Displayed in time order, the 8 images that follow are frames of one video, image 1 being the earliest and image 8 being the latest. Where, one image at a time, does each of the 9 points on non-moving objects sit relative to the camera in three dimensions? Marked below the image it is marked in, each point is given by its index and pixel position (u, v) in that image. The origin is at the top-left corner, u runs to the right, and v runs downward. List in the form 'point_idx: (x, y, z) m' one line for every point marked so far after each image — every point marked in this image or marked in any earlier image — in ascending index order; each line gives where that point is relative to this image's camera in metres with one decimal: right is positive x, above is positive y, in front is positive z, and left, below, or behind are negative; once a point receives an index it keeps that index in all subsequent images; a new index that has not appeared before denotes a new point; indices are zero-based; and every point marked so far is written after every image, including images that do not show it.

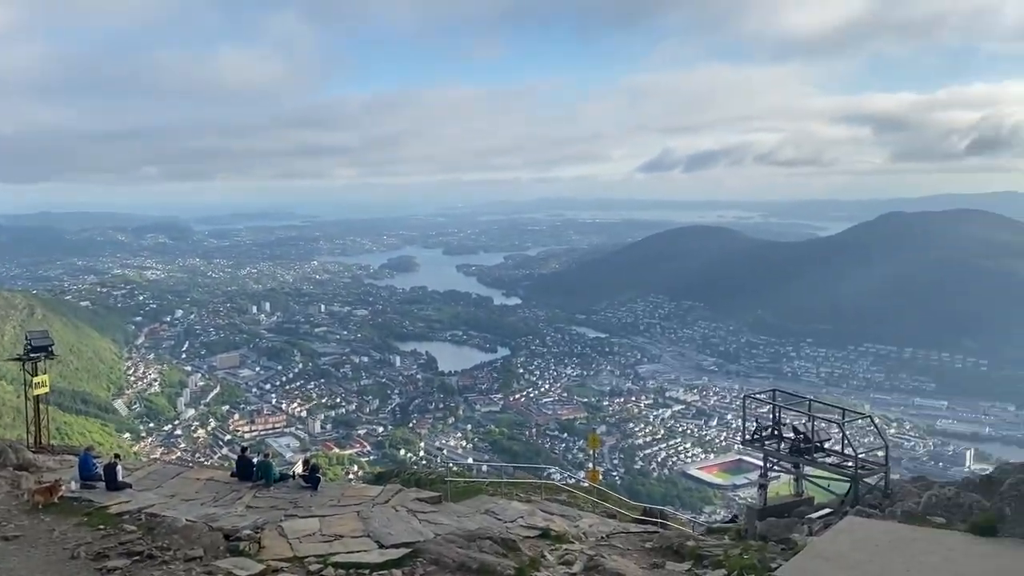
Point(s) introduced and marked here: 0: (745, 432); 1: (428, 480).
0: (+3.7, -2.3, +12.9) m
1: (-1.2, -2.8, +11.8) m
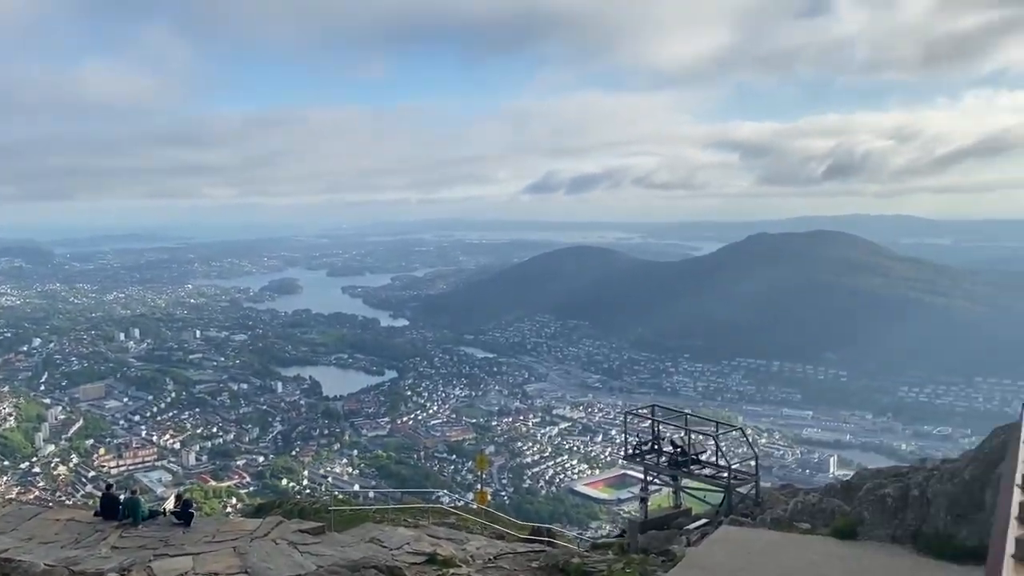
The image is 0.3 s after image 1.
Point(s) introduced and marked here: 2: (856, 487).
0: (+1.9, -2.6, +13.3) m
1: (-2.9, -3.2, +11.5) m
2: (+4.0, -2.3, +9.3) m
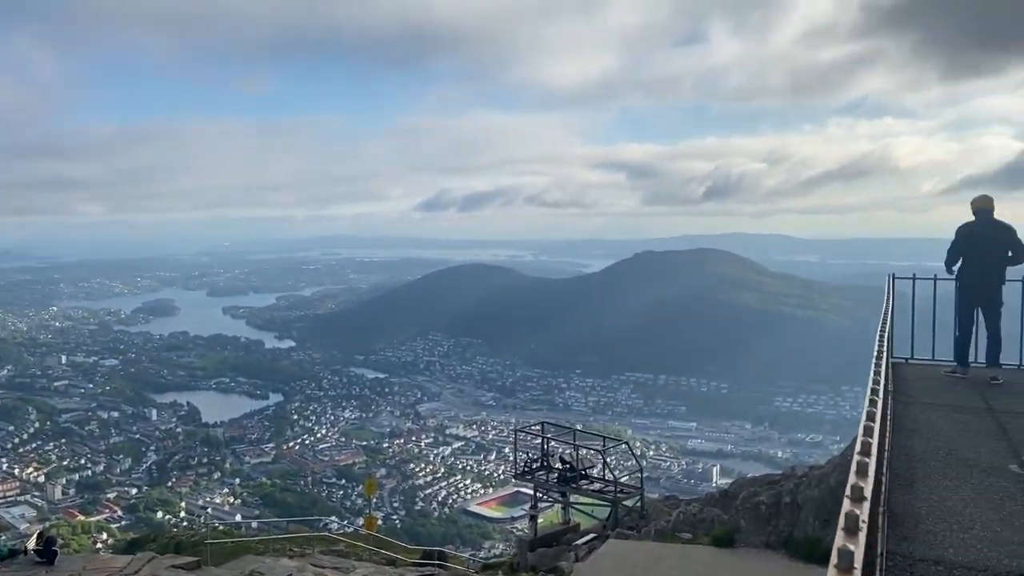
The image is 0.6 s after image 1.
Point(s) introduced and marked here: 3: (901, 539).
0: (+0.1, -2.9, +13.3) m
1: (-4.4, -3.5, +10.9) m
2: (+2.7, -2.5, +9.7) m
3: (+1.3, -0.9, +2.8) m
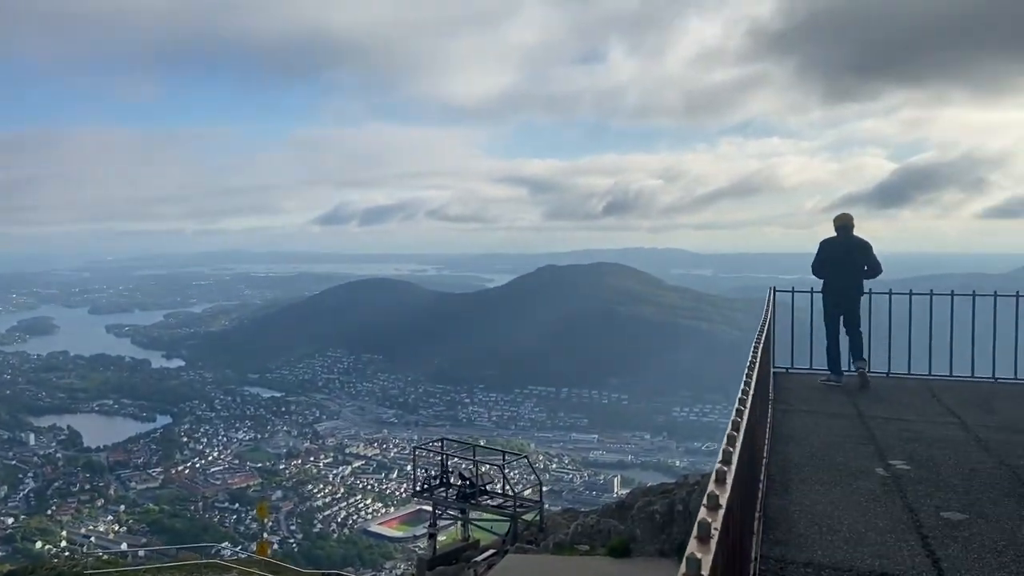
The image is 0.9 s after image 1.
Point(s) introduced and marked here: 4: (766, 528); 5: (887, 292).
0: (-1.6, -3.2, +13.2) m
1: (-5.7, -3.7, +10.2) m
2: (+1.4, -2.7, +9.9) m
3: (+0.9, -0.9, +2.9) m
4: (+1.0, -0.9, +3.0) m
5: (+4.0, 0.0, +8.7) m
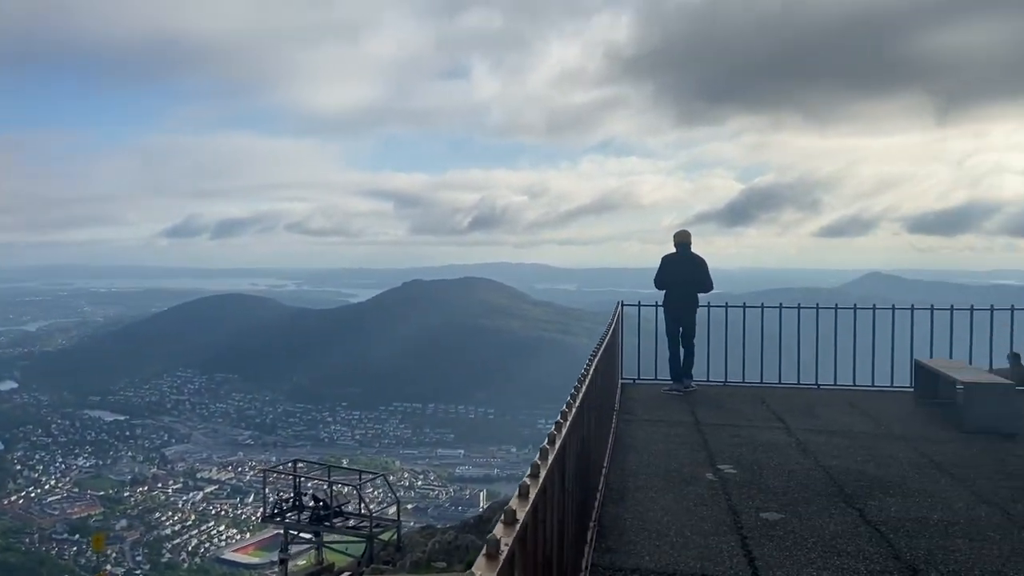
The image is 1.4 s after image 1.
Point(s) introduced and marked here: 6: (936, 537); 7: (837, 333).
0: (-3.8, -3.4, +12.6) m
1: (-7.4, -3.9, +9.0) m
2: (-0.3, -2.9, +9.9) m
3: (+0.3, -1.0, +2.9) m
4: (+0.3, -1.0, +3.1) m
5: (+2.4, -0.2, +9.2) m
6: (+1.6, -1.0, +3.1) m
7: (+5.0, -0.7, +12.4) m
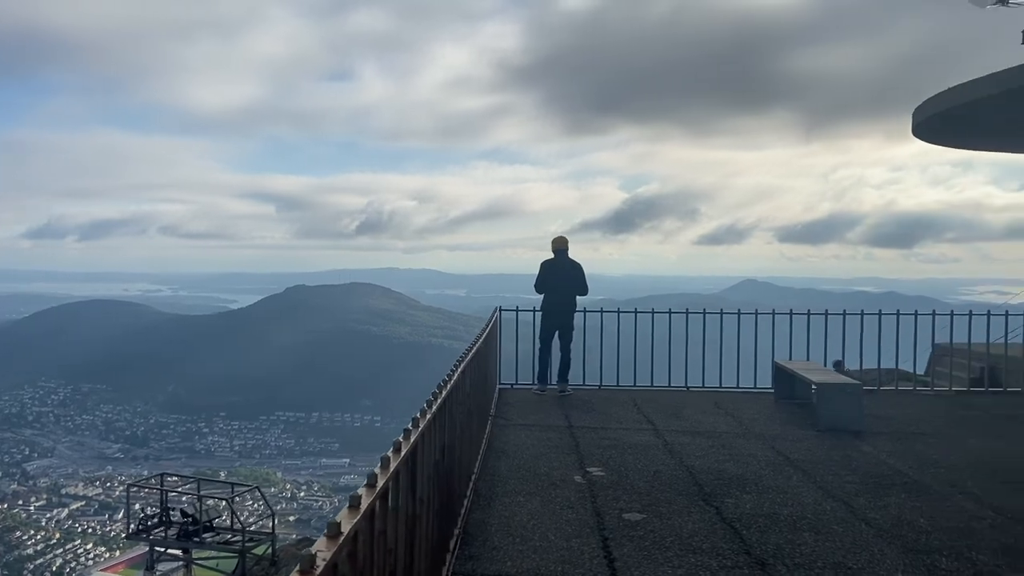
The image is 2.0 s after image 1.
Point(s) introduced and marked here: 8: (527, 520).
0: (-5.6, -3.5, +11.9) m
1: (-8.7, -3.9, +7.8) m
2: (-1.8, -2.9, +9.7) m
3: (-0.2, -1.0, +2.9) m
4: (-0.2, -1.0, +3.1) m
5: (+1.1, -0.3, +9.4) m
6: (+1.1, -1.0, +3.2) m
7: (+3.2, -0.8, +12.9) m
8: (+0.1, -1.0, +3.4) m
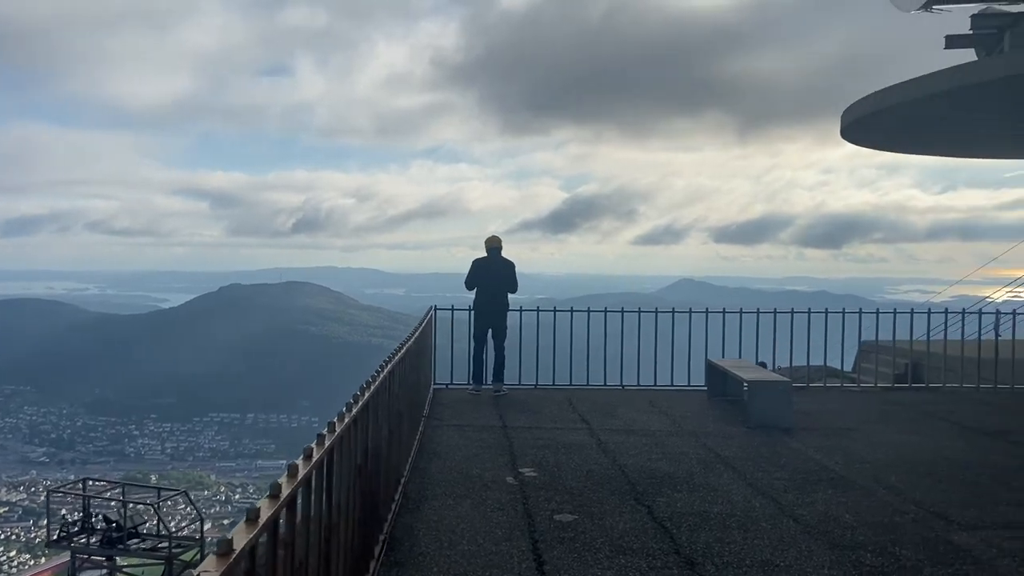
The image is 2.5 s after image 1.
0: (-6.5, -3.5, +11.4) m
1: (-9.3, -3.9, +7.1) m
2: (-2.5, -2.9, +9.5) m
3: (-0.4, -1.0, +2.8) m
4: (-0.5, -1.0, +3.0) m
5: (+0.3, -0.2, +9.4) m
6: (+0.8, -1.0, +3.2) m
7: (+2.2, -0.7, +13.0) m
8: (-0.2, -1.0, +3.3) m
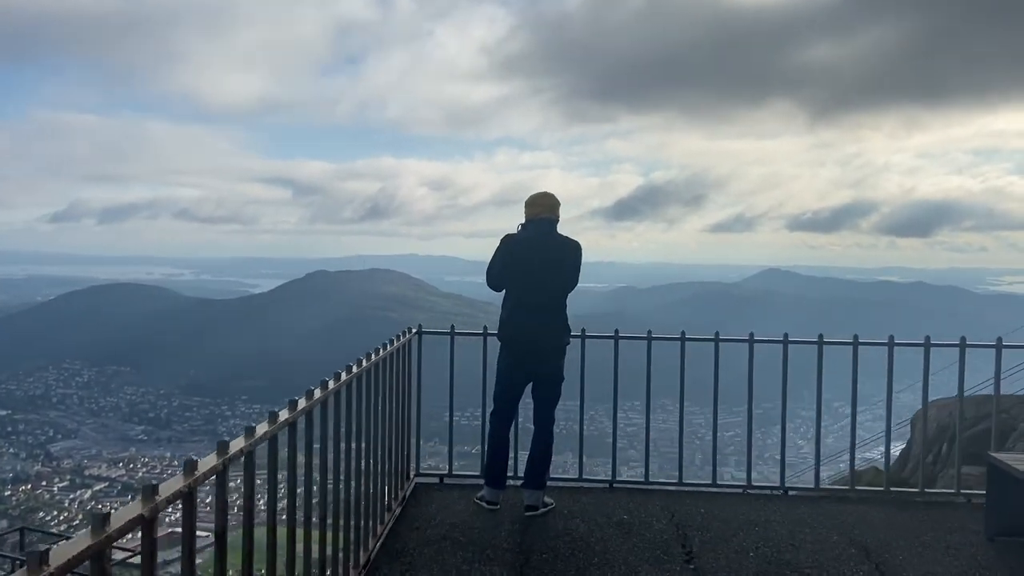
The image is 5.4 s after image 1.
0: (-5.9, -3.4, +8.6) m
1: (-9.0, -3.8, +4.6) m
2: (-2.1, -2.9, +6.3) m
3: (-0.6, -1.0, -0.6) m
4: (-0.6, -1.0, -0.4) m
5: (+0.8, -0.2, +5.9) m
6: (+0.7, -1.1, -0.3) m
7: (+3.0, -0.7, +9.3) m
8: (-0.3, -1.0, -0.1) m
